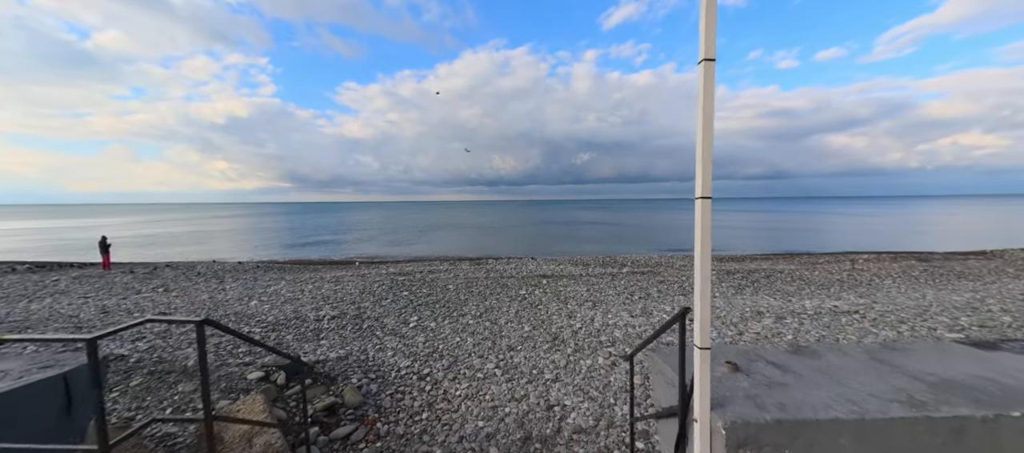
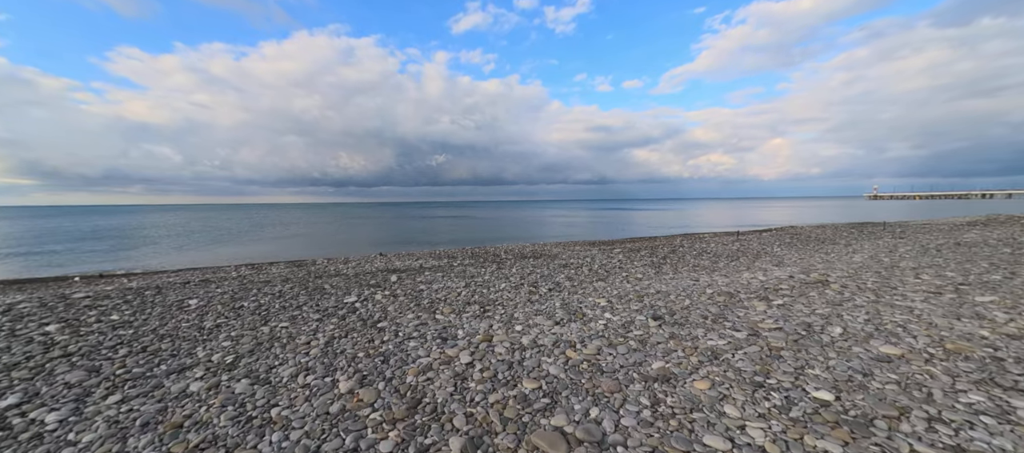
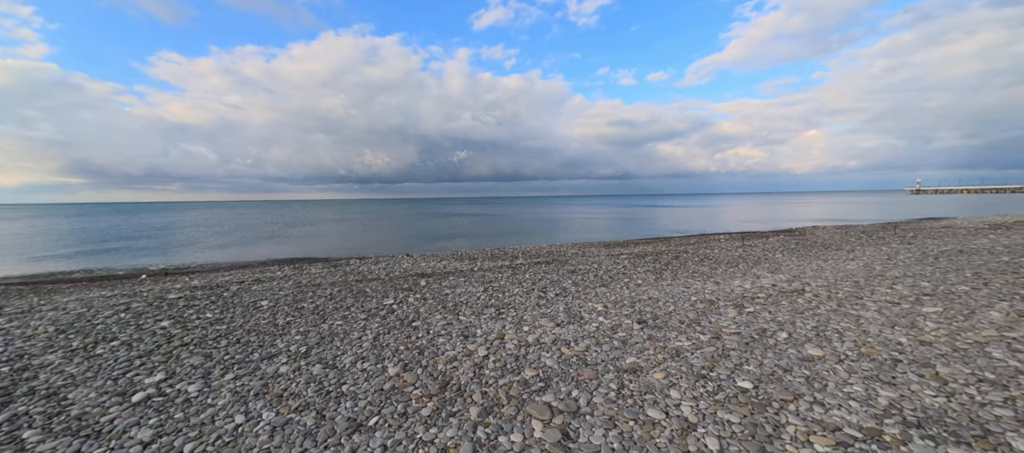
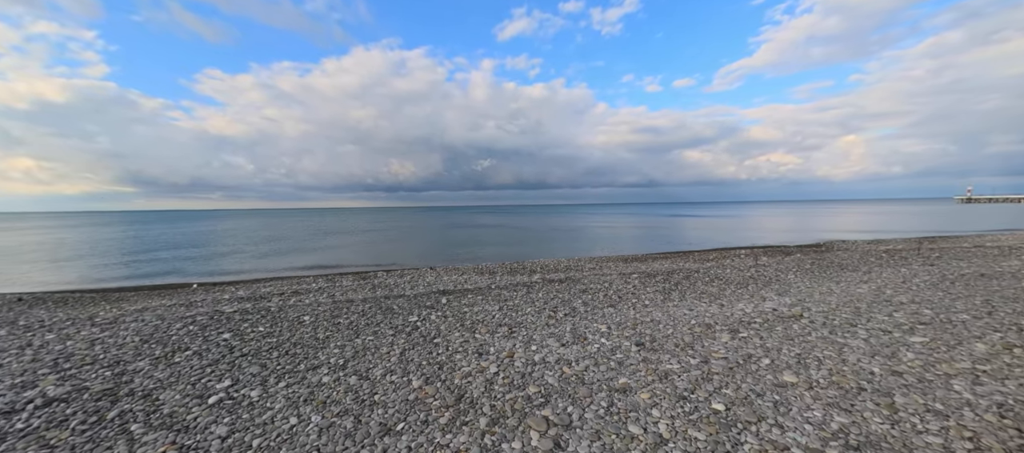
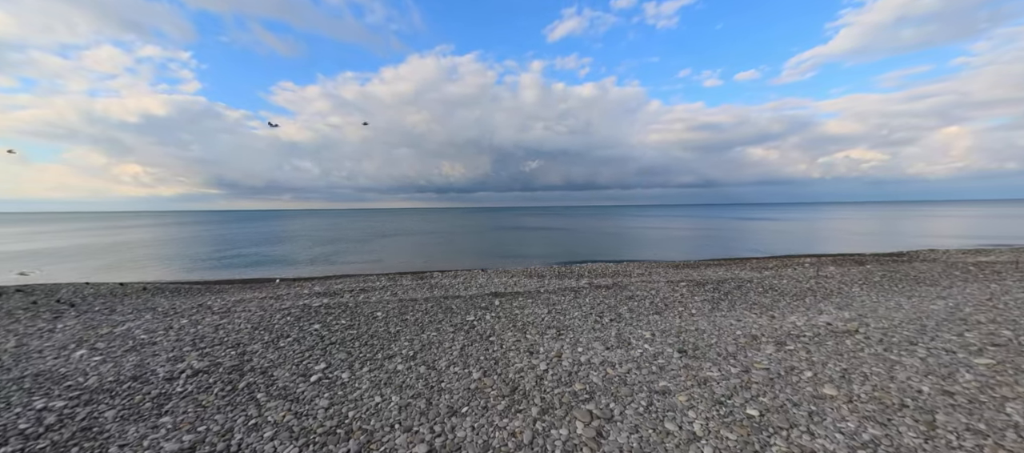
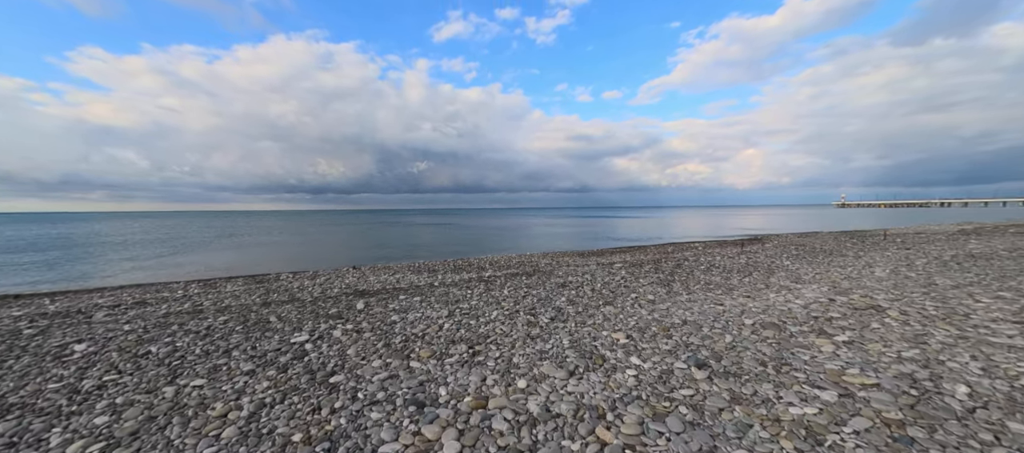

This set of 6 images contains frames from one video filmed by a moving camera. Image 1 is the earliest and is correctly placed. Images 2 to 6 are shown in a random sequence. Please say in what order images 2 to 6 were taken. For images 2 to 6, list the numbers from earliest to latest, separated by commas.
5, 4, 3, 2, 6
